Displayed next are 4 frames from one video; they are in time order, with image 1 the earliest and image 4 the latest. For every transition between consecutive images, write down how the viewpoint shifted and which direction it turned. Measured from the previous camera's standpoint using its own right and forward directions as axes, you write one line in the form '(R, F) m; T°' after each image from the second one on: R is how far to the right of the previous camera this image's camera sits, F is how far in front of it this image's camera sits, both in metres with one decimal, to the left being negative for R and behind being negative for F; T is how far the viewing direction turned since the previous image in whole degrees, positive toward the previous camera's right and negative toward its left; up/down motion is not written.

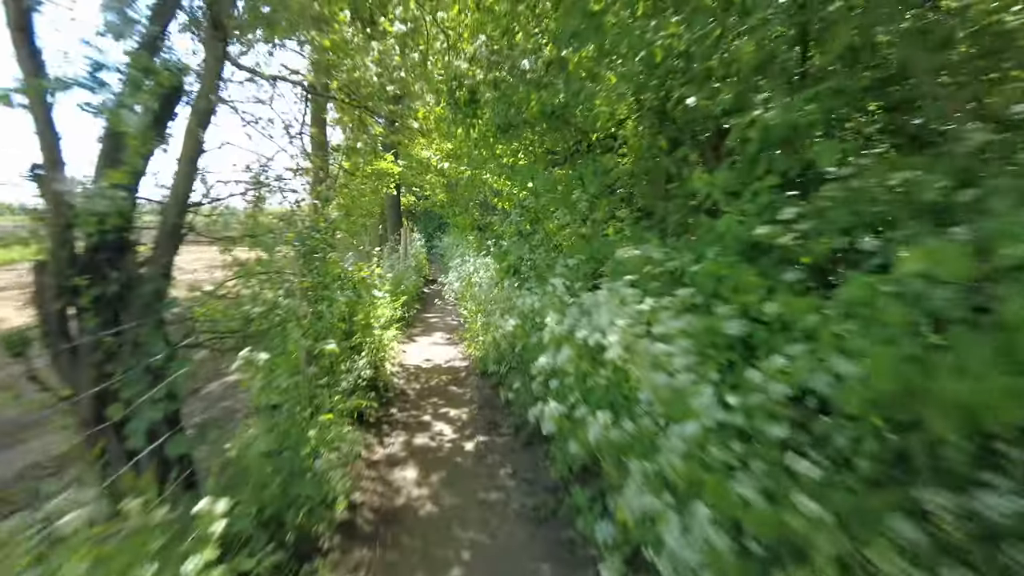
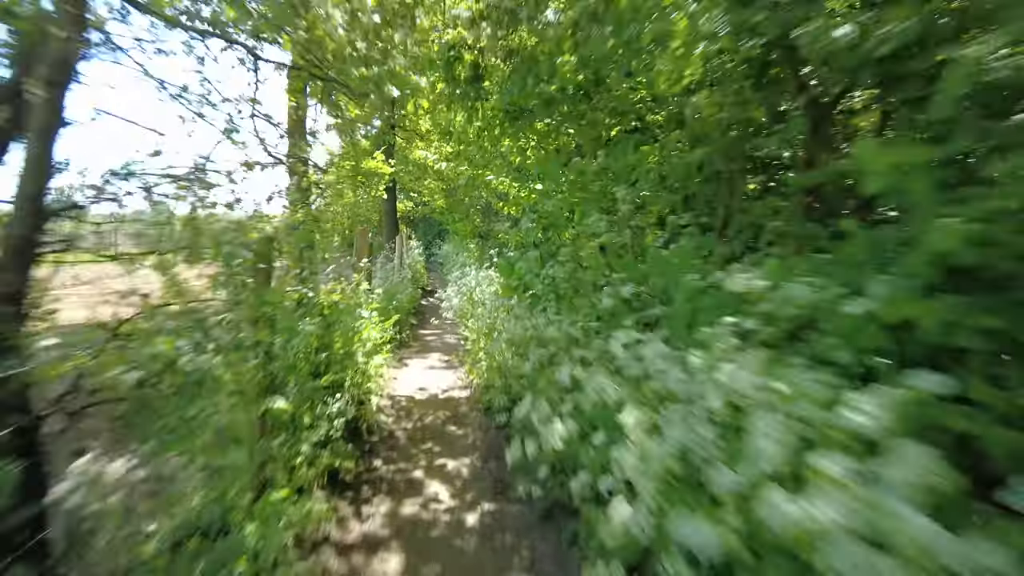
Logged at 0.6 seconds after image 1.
(-0.1, +1.0) m; 0°
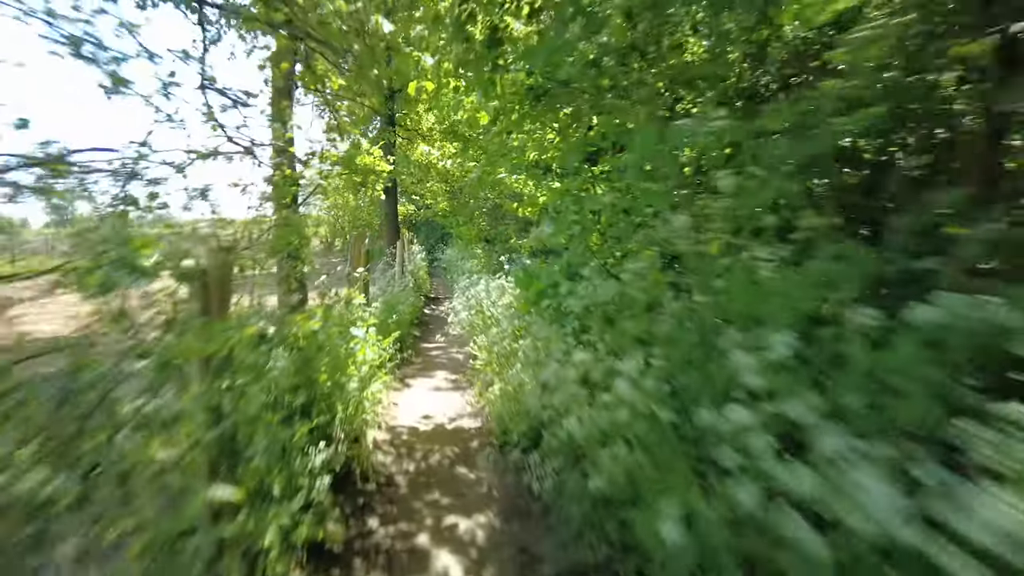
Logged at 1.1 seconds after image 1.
(-0.1, +0.8) m; 0°
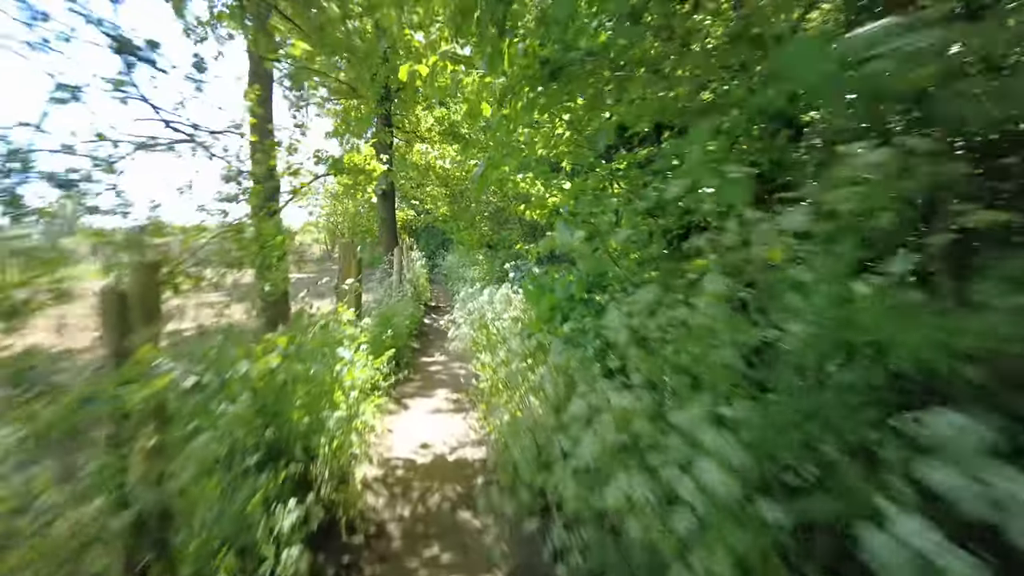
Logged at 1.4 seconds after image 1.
(0.0, +0.6) m; 0°
